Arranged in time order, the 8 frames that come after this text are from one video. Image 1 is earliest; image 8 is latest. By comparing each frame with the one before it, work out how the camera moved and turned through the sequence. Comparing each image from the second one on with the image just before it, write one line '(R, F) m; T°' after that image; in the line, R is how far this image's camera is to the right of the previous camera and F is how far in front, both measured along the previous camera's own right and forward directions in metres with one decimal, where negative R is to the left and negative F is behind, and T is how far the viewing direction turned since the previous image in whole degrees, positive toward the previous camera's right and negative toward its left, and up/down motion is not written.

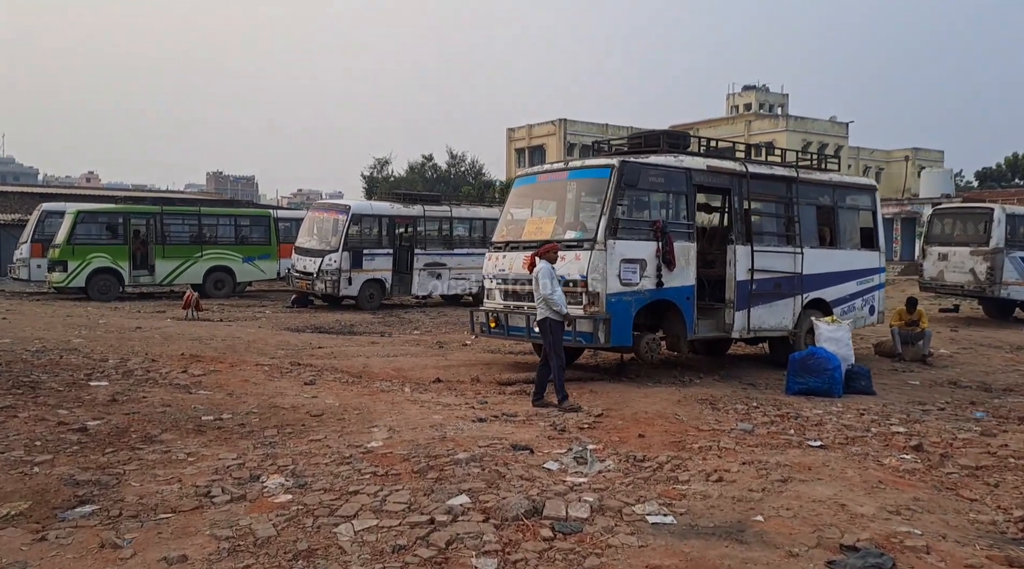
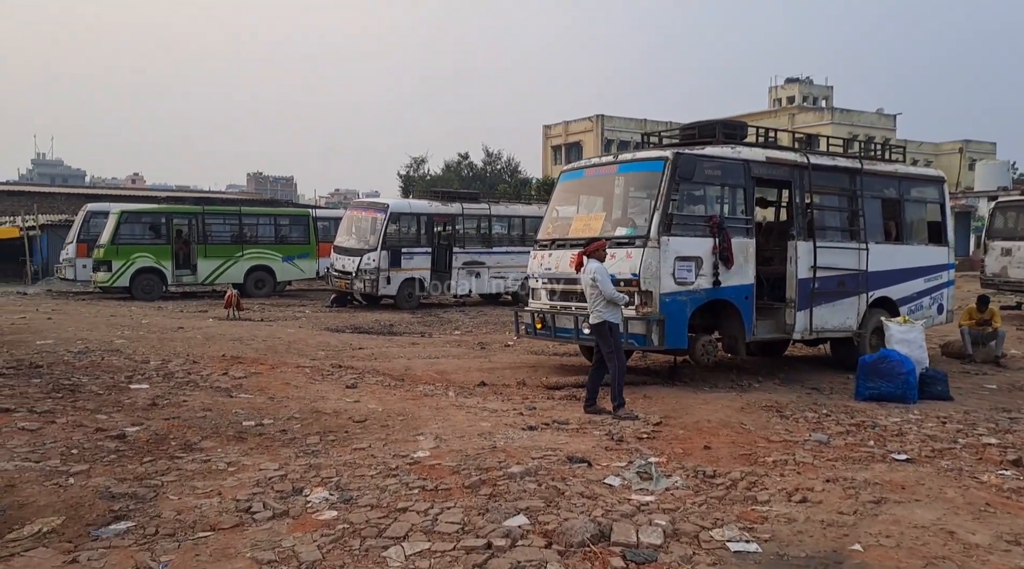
(-0.1, +0.4) m; -2°
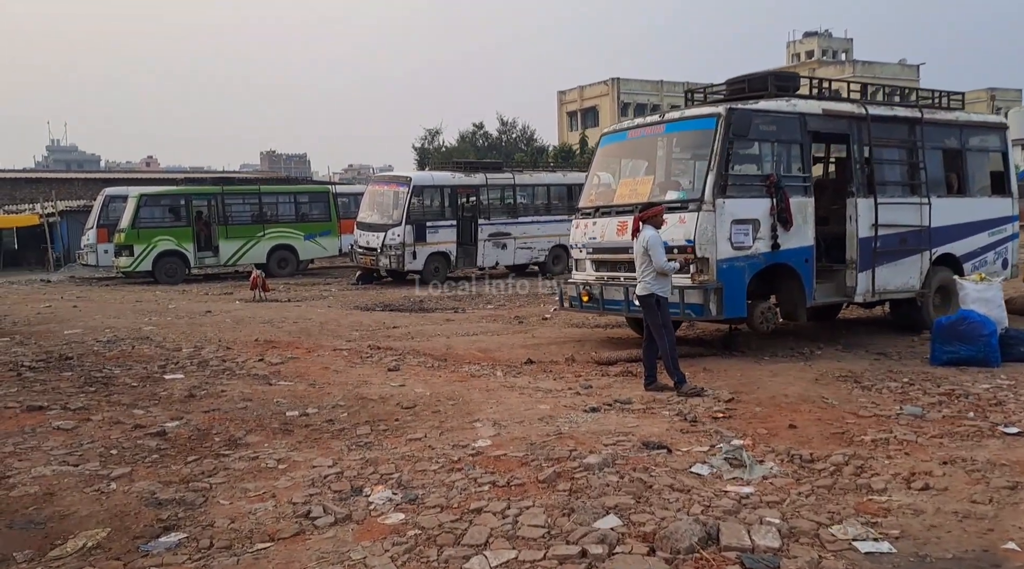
(-0.3, +0.5) m; -1°
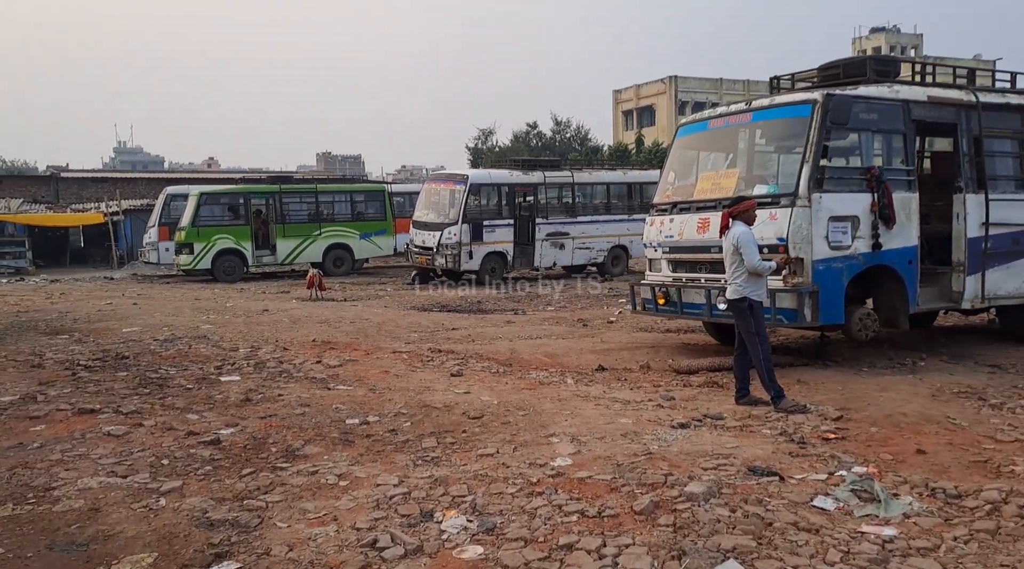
(-0.2, +0.6) m; -3°
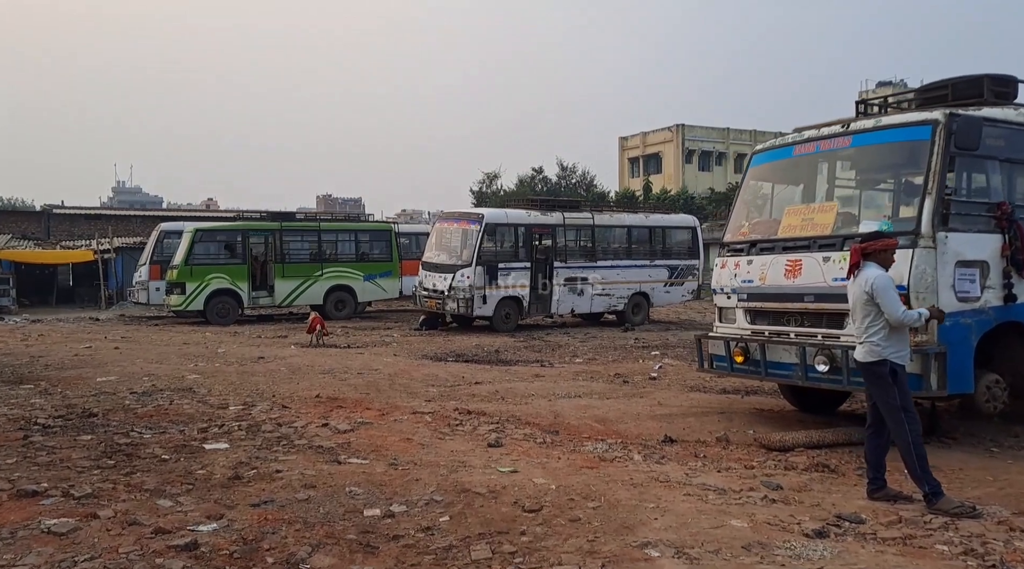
(-0.5, +1.6) m; 0°
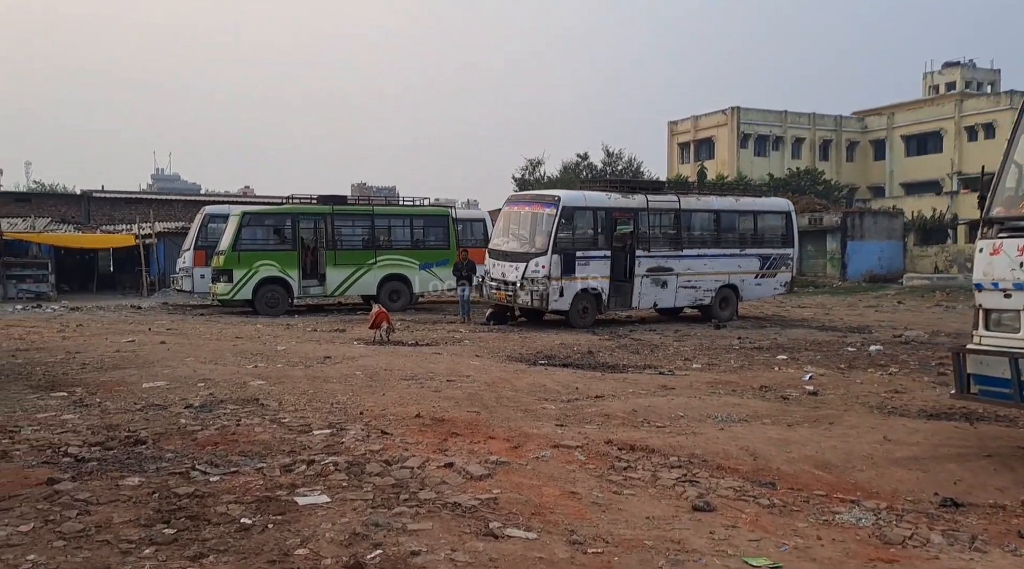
(-1.2, +2.2) m; -2°
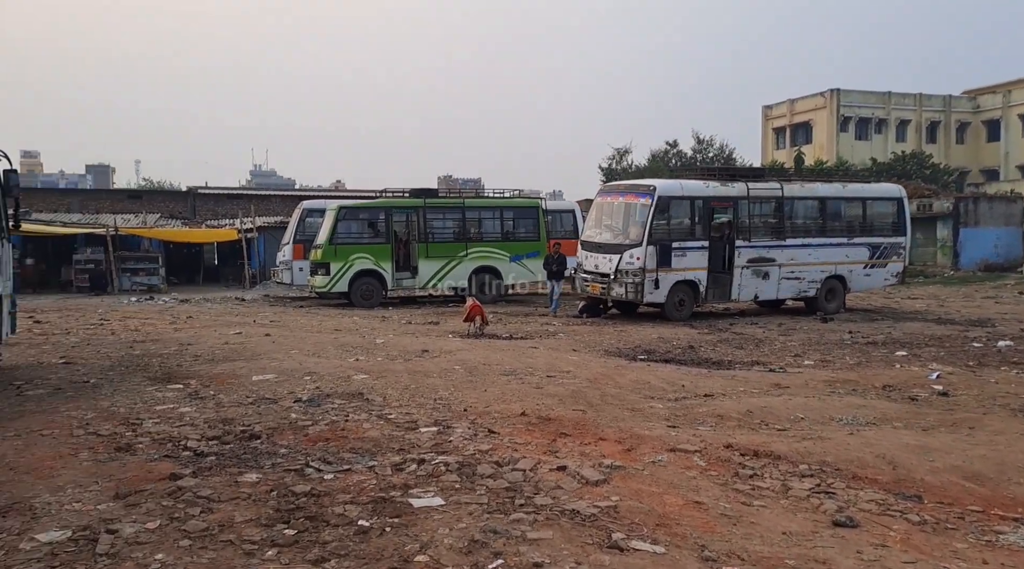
(-0.2, +0.3) m; -6°
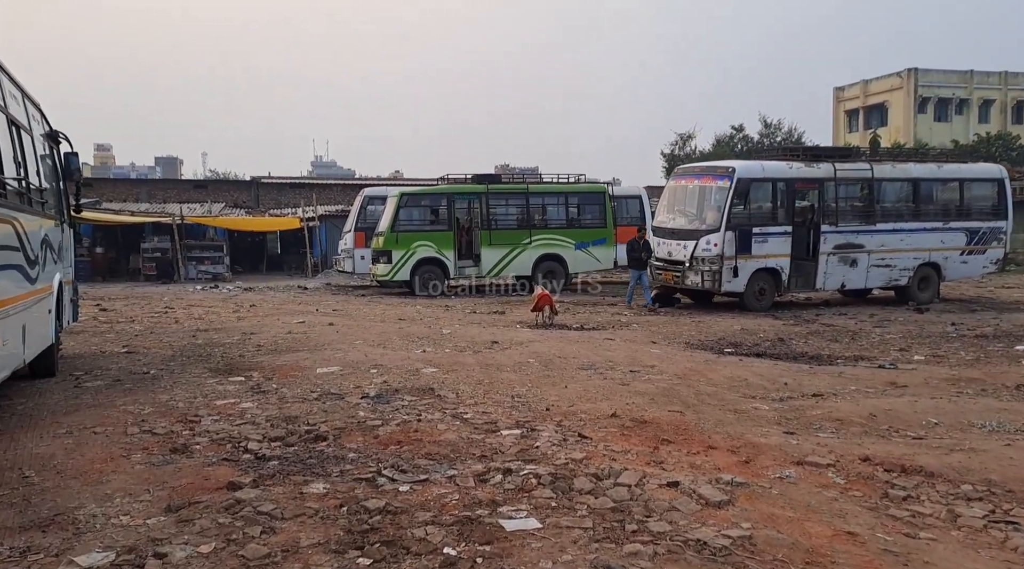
(-0.3, +0.8) m; -4°
